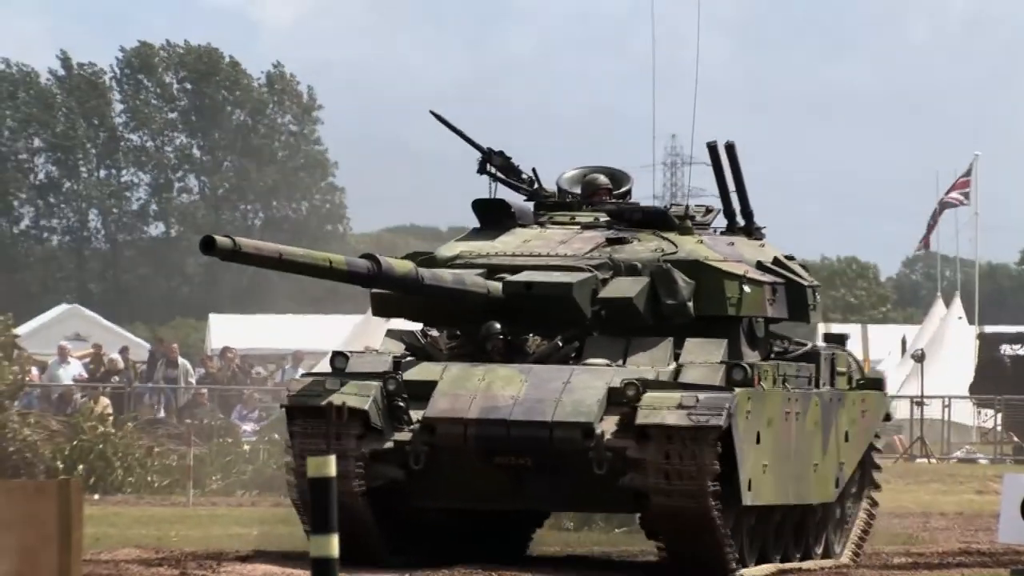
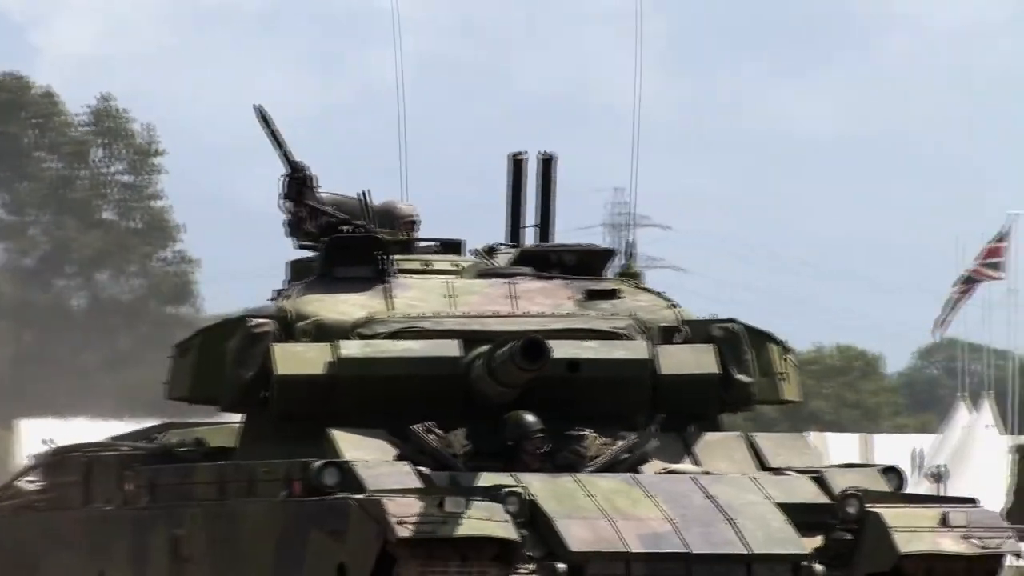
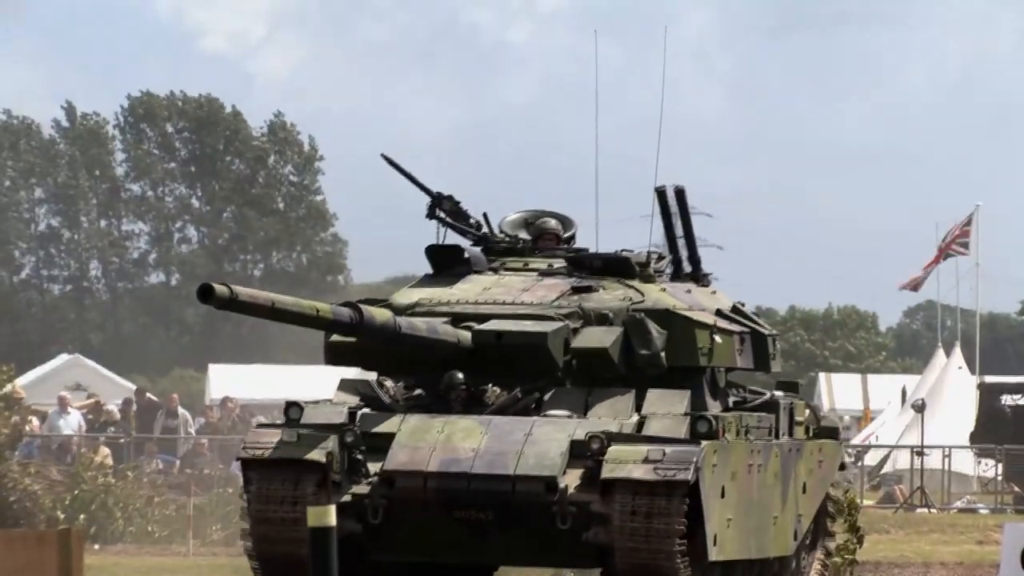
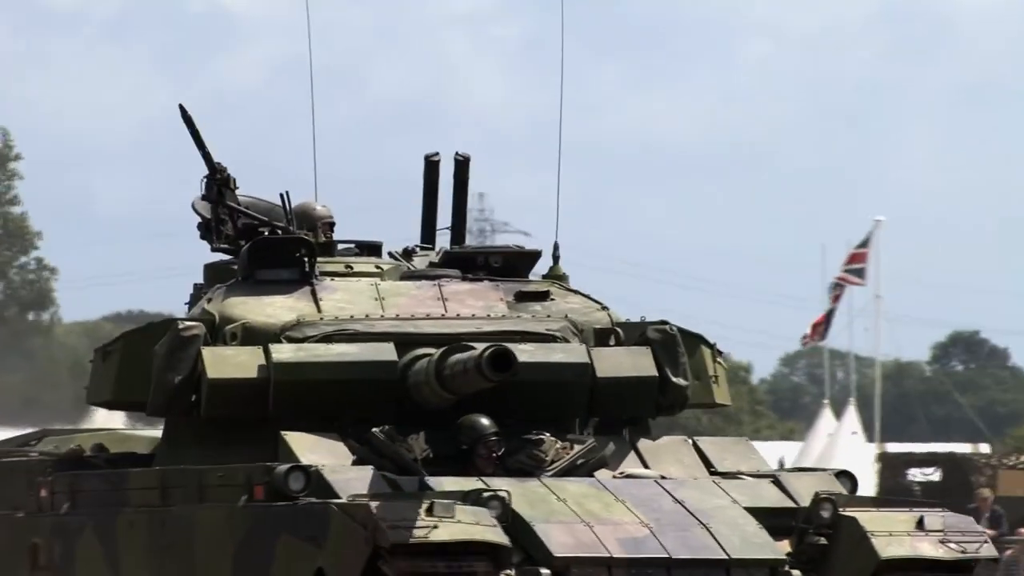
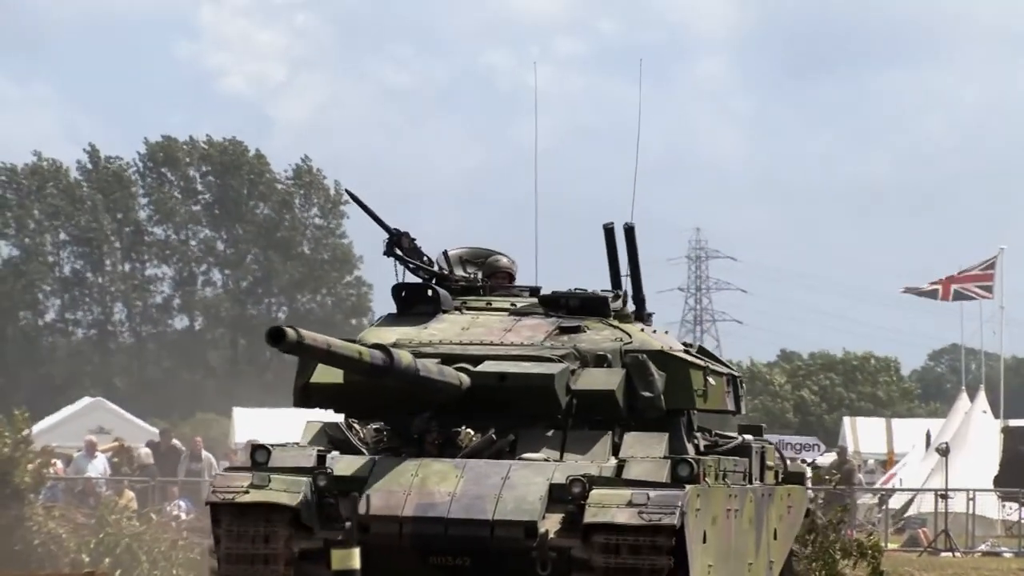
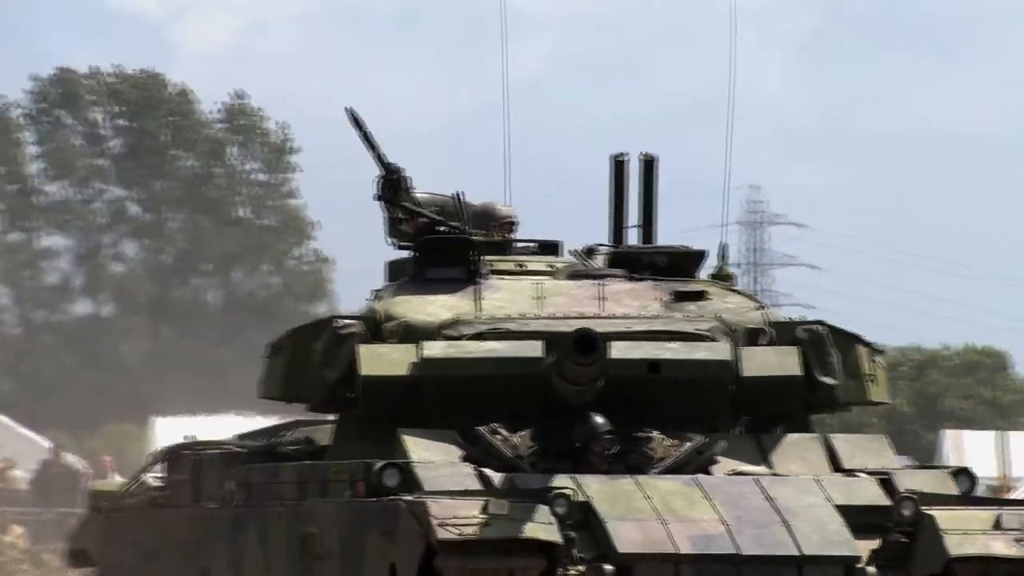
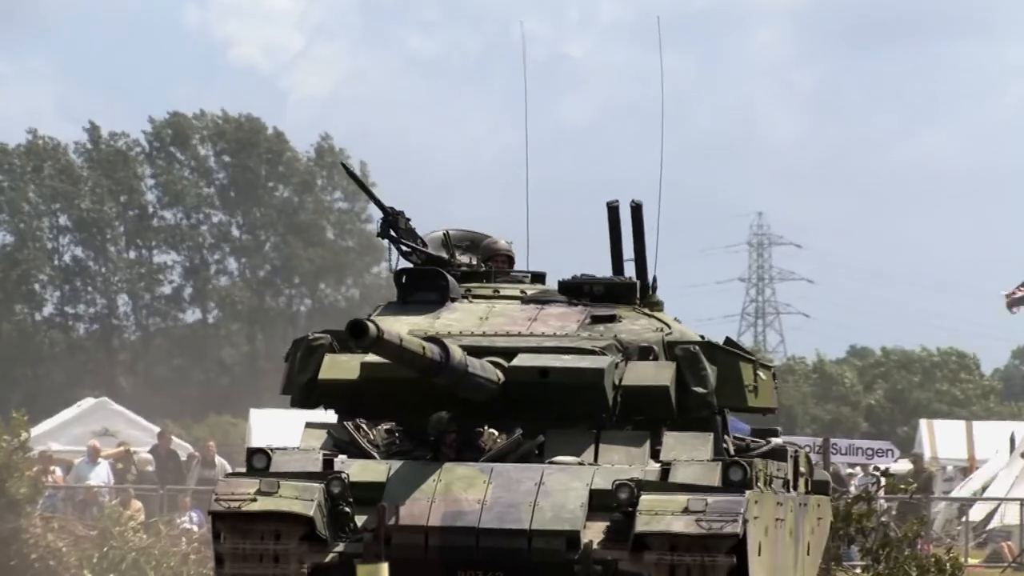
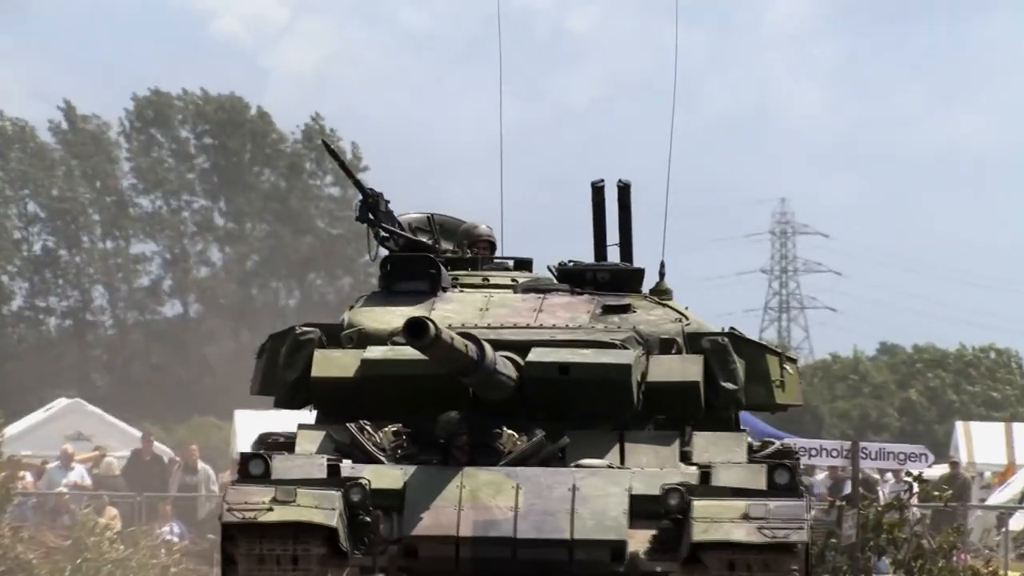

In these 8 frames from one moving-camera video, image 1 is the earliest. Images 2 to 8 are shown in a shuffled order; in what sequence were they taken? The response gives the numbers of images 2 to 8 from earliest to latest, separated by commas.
3, 5, 7, 8, 6, 2, 4
